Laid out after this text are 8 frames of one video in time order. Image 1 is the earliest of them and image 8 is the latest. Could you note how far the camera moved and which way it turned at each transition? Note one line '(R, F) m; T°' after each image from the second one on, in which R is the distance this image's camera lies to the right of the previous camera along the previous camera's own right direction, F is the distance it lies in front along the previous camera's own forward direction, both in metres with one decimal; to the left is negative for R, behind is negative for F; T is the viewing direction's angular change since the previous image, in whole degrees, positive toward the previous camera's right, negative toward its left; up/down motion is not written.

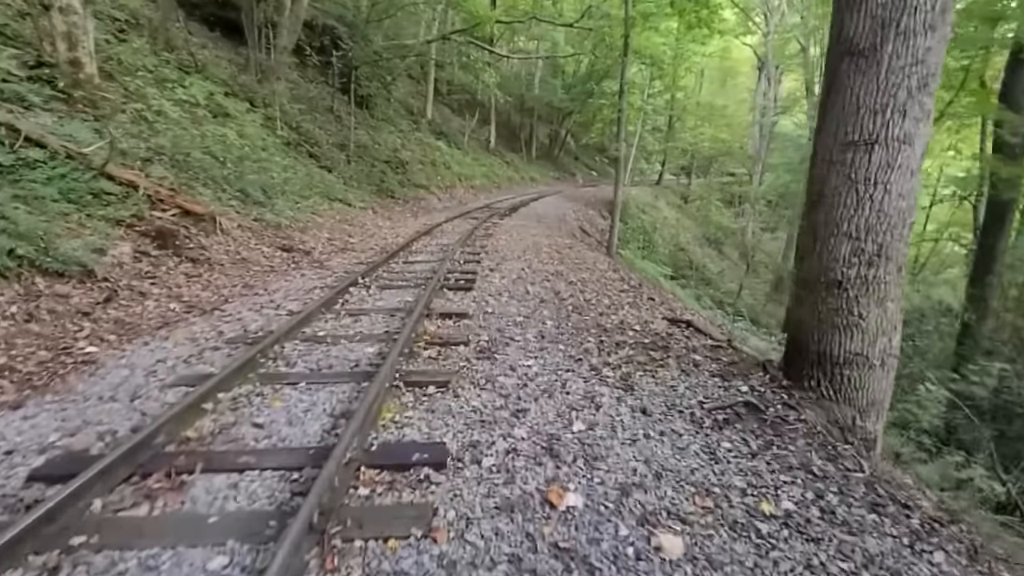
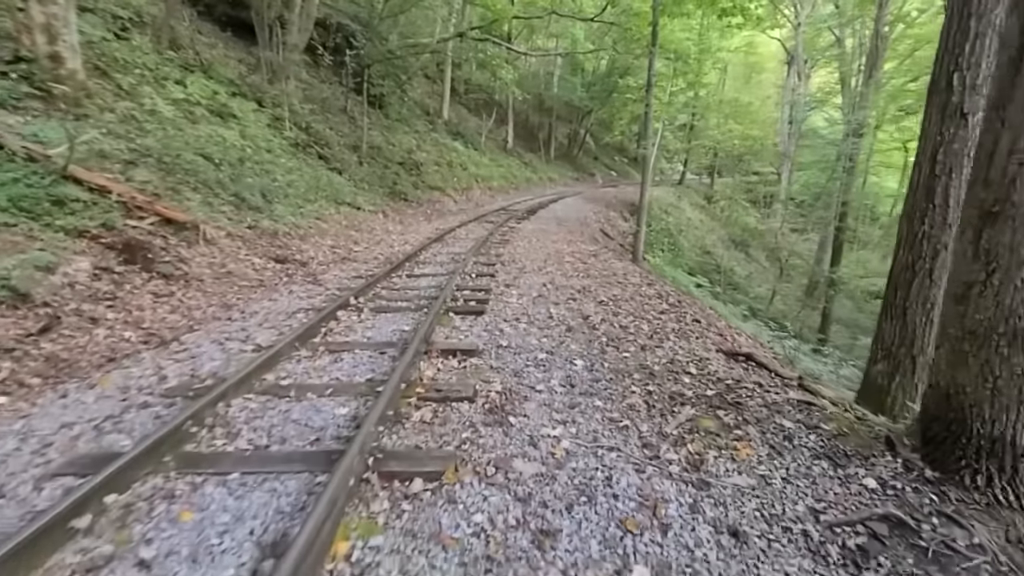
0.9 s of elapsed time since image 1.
(0.0, +1.4) m; -2°
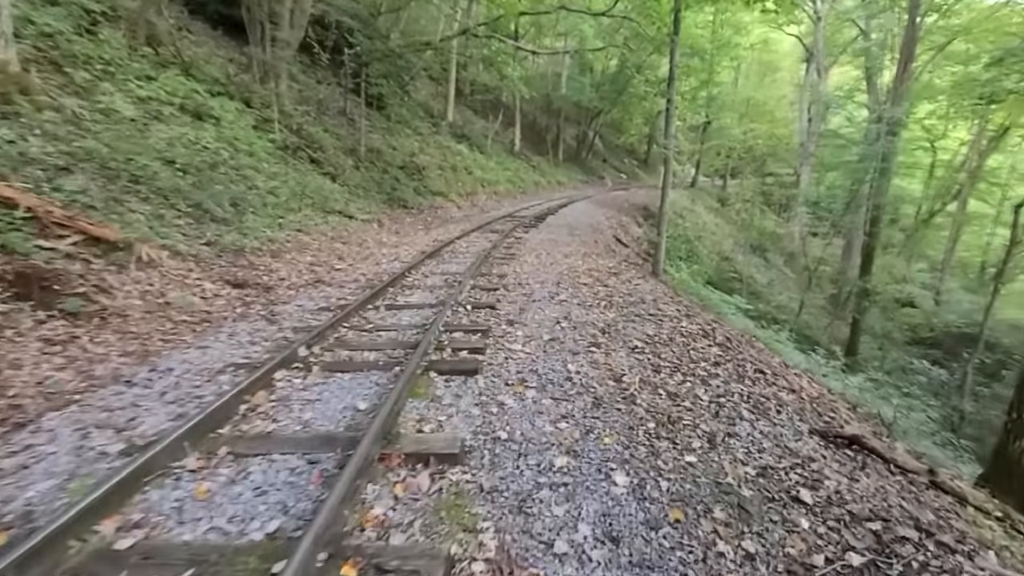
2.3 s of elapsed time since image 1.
(0.0, +2.0) m; -1°
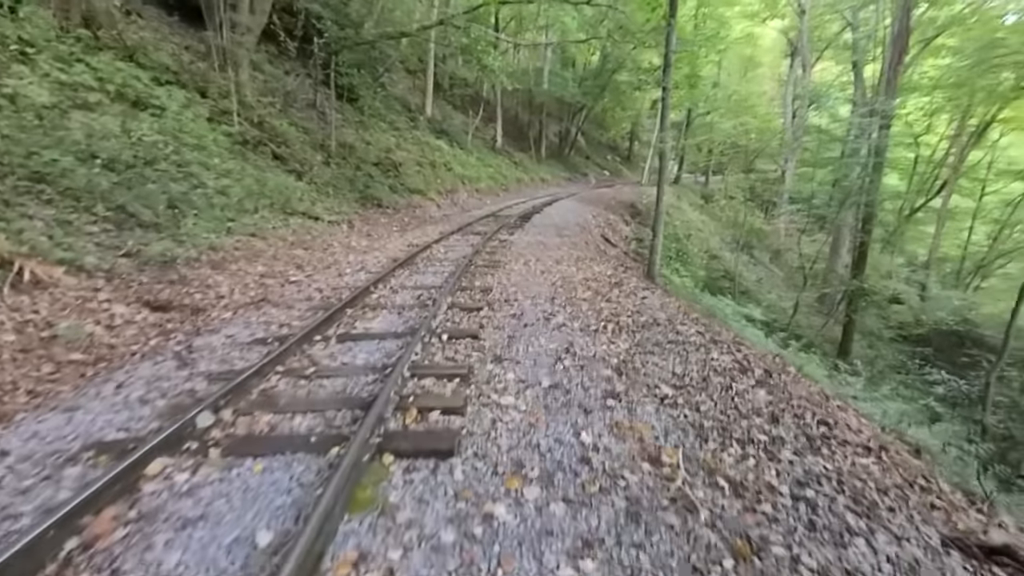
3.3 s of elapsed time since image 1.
(0.0, +1.6) m; +2°
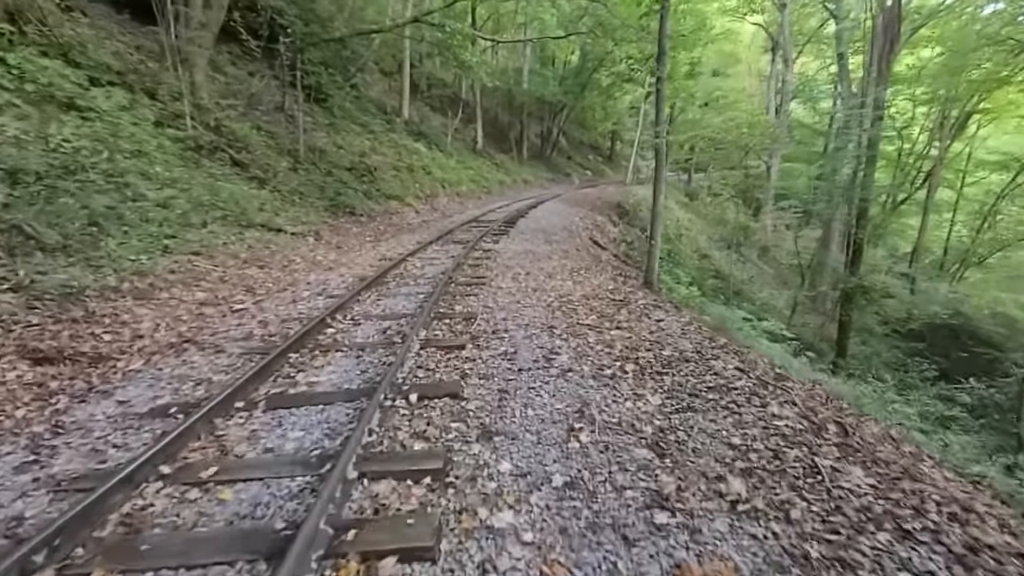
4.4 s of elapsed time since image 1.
(0.0, +1.6) m; +2°
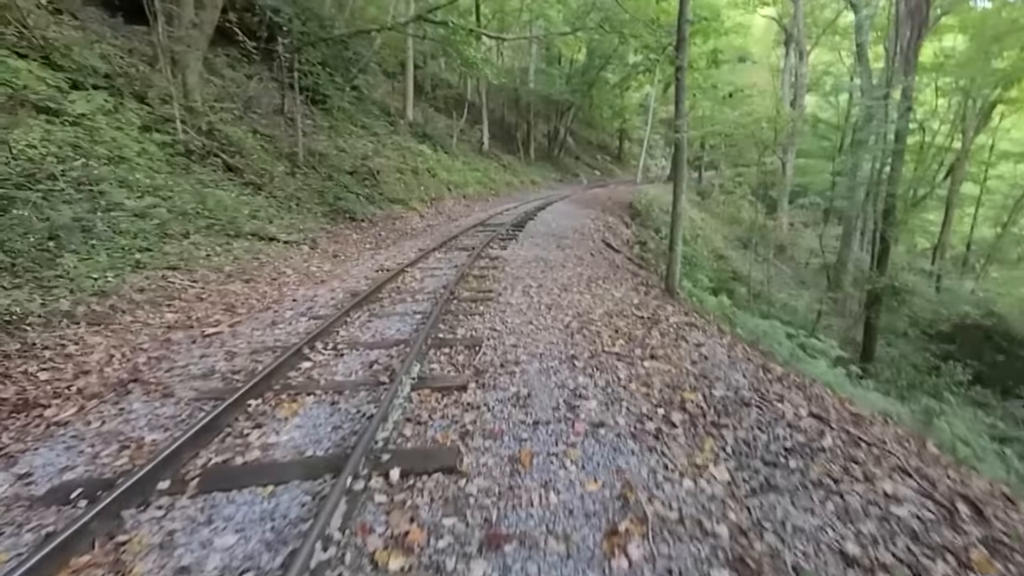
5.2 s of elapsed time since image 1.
(0.0, +1.2) m; -1°
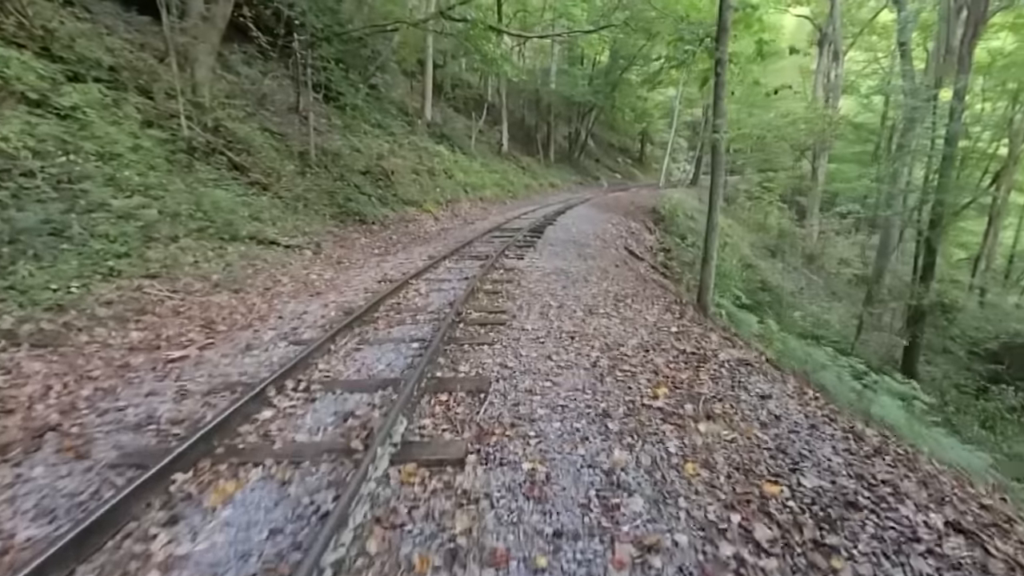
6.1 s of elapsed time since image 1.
(0.0, +1.3) m; -2°
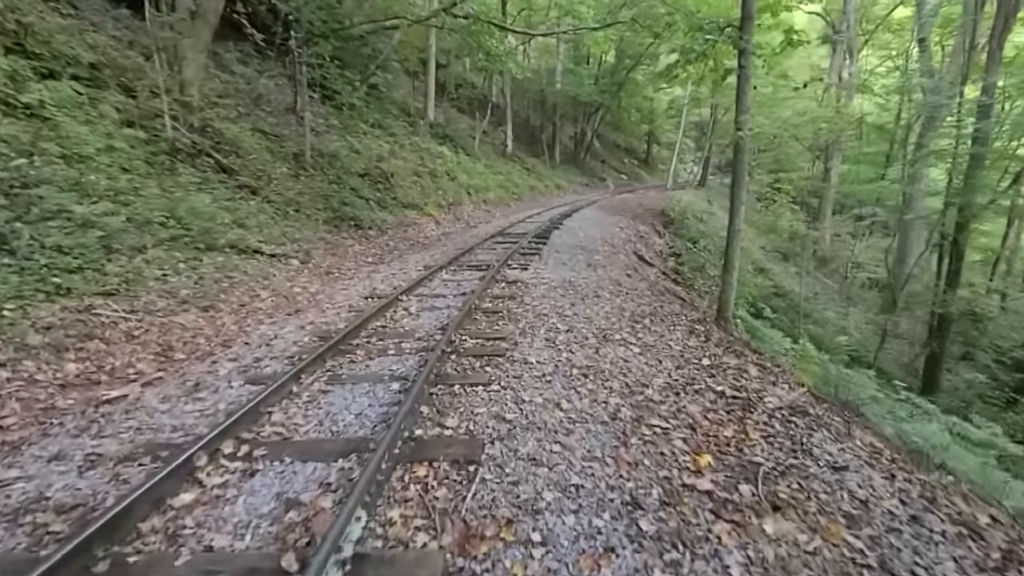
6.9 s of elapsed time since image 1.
(+0.1, +1.1) m; -1°
